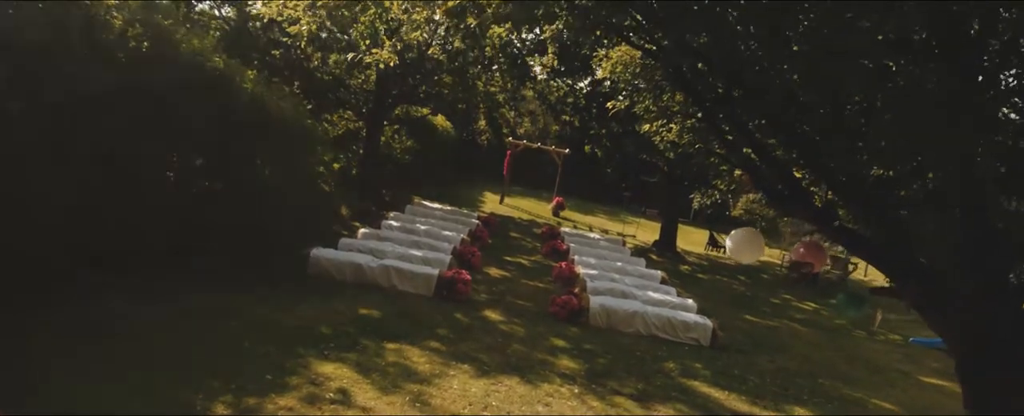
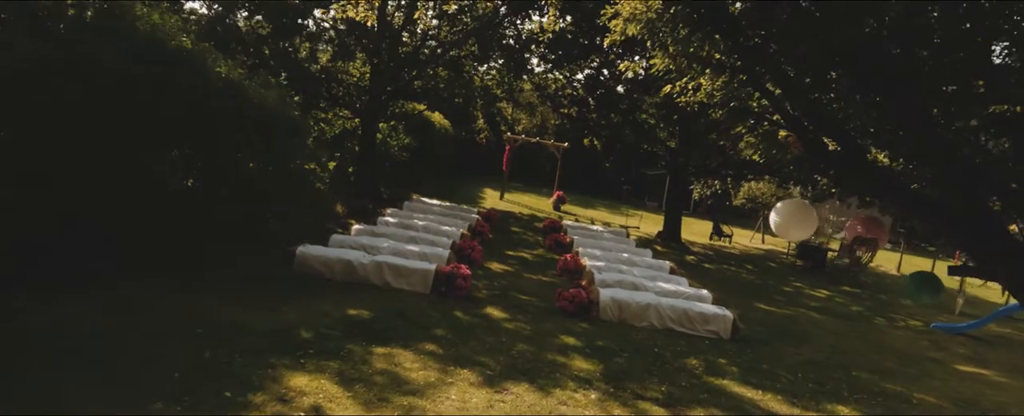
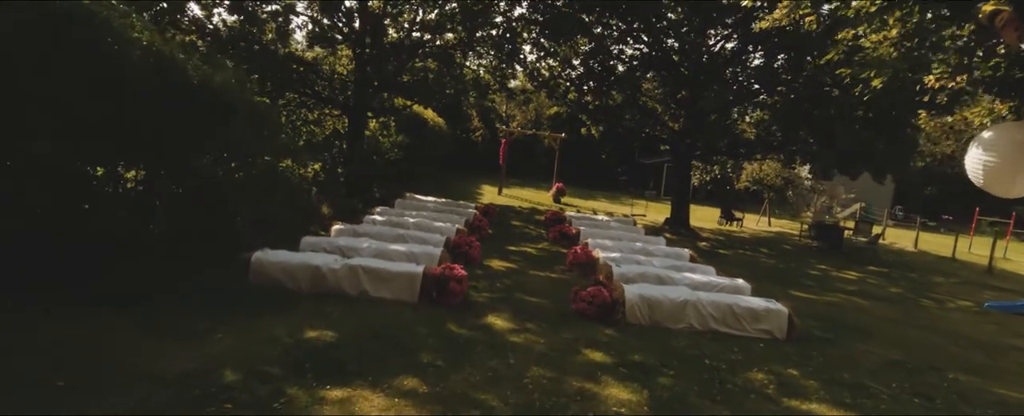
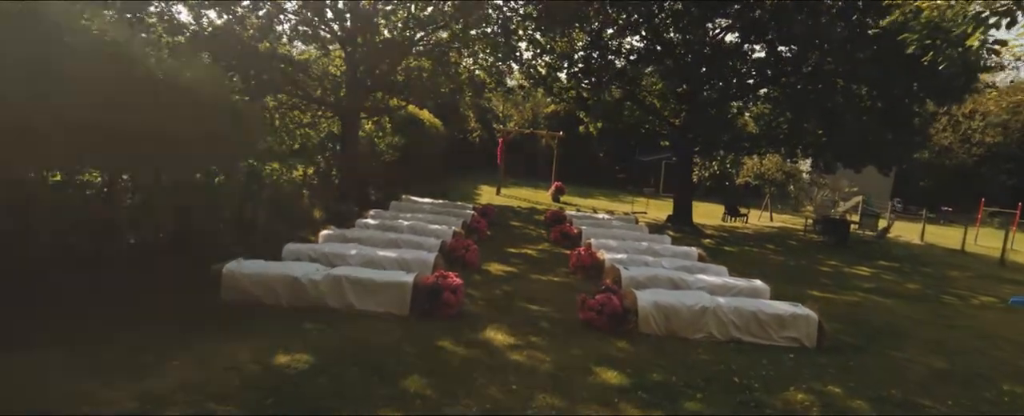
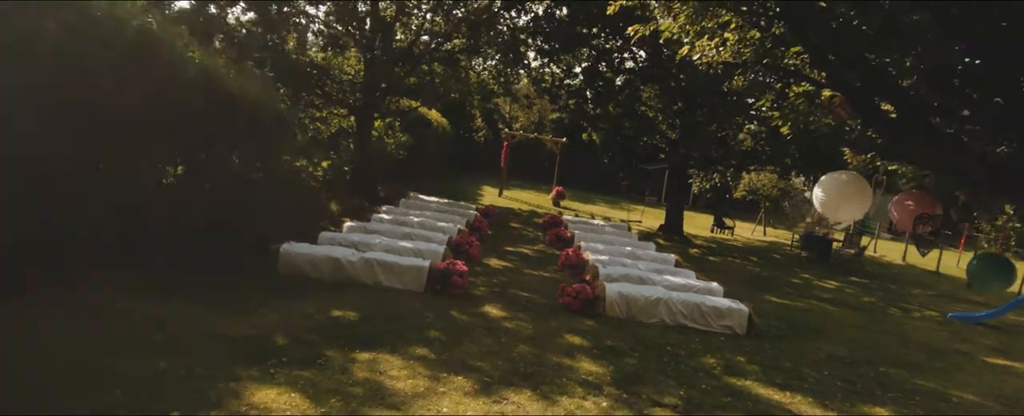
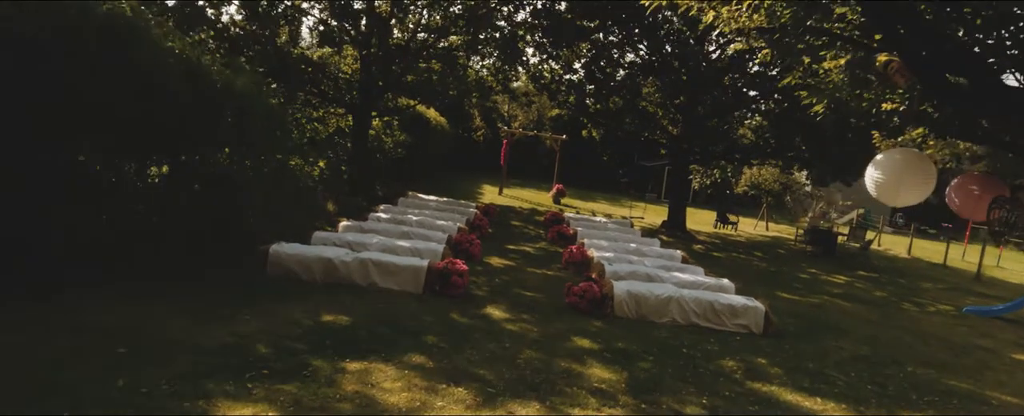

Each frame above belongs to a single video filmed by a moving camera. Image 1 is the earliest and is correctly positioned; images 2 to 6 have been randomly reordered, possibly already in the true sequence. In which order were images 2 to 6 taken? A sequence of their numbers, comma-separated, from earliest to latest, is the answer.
2, 5, 6, 3, 4
